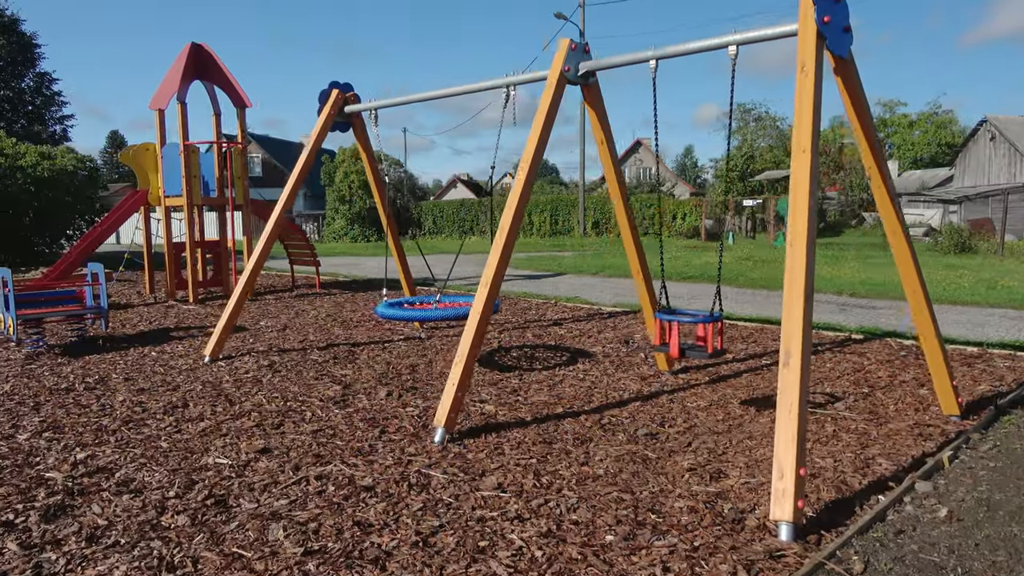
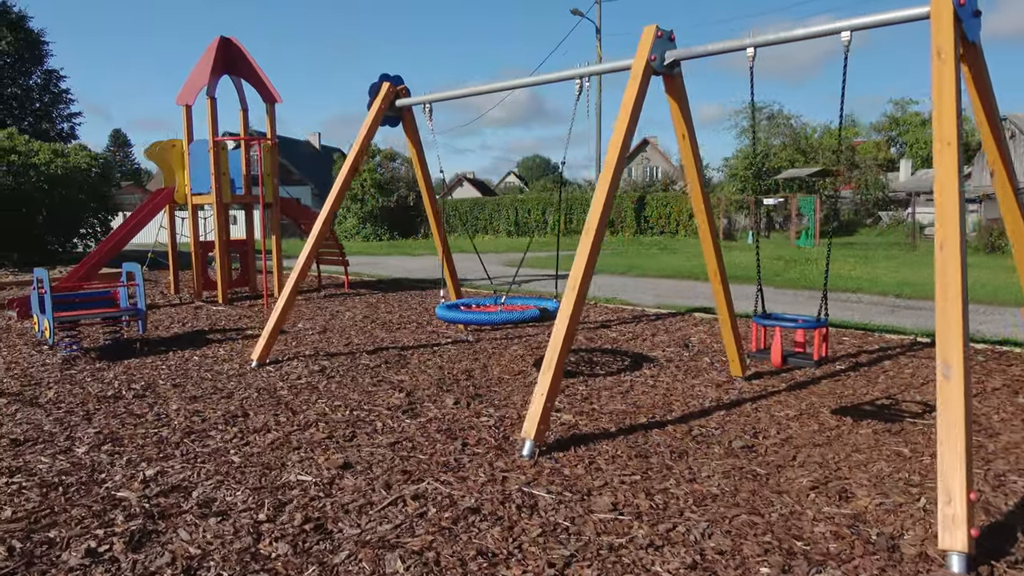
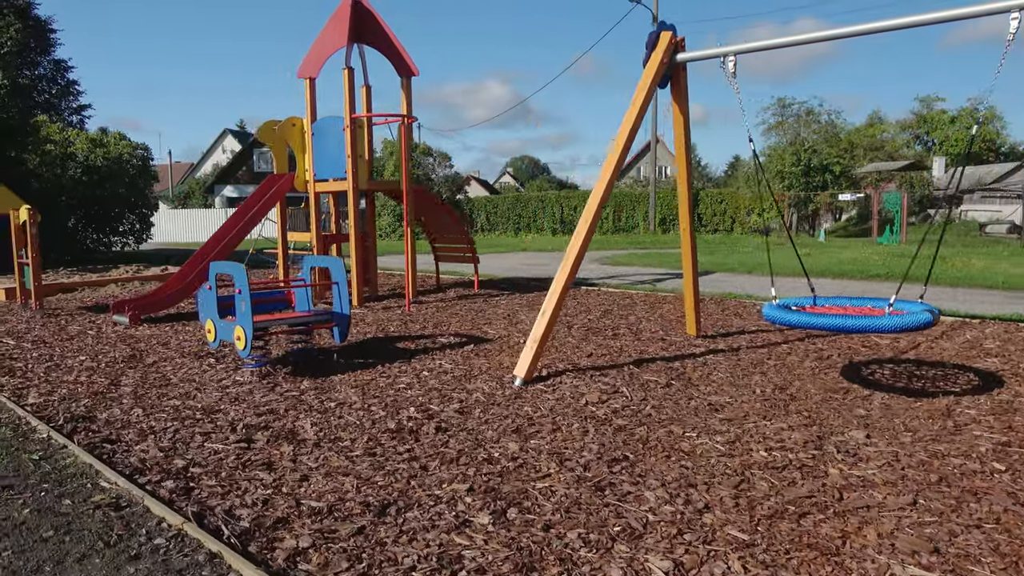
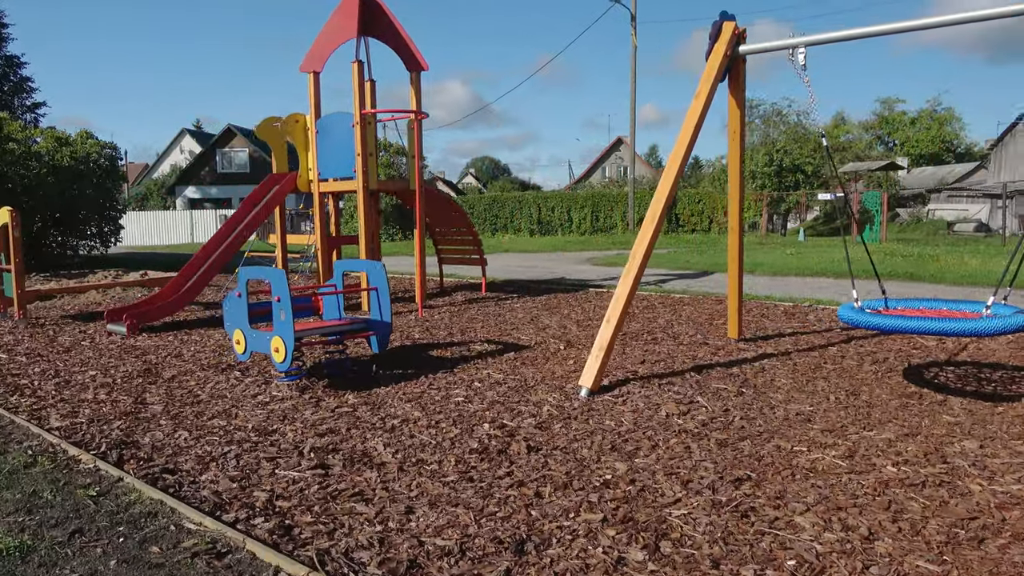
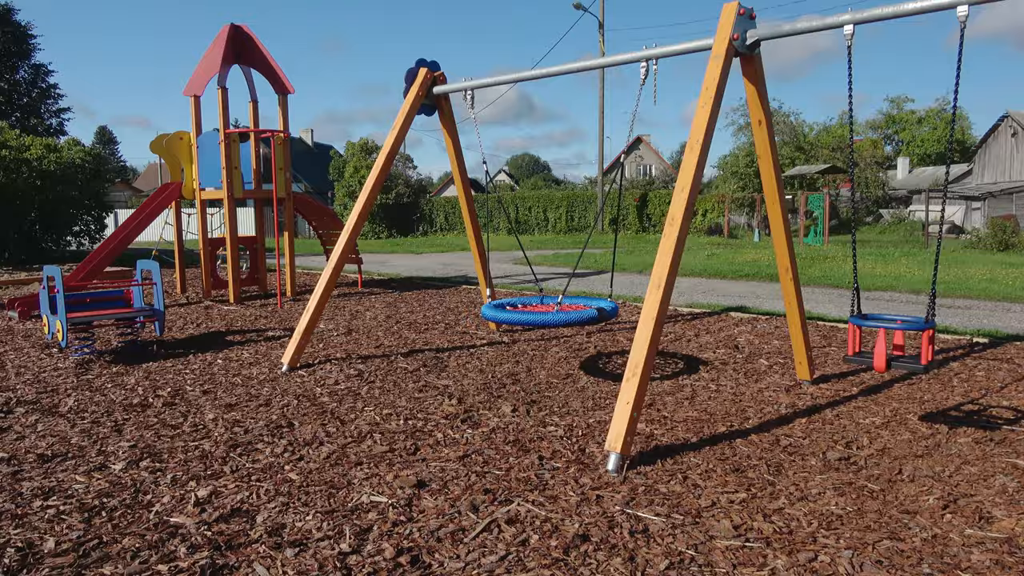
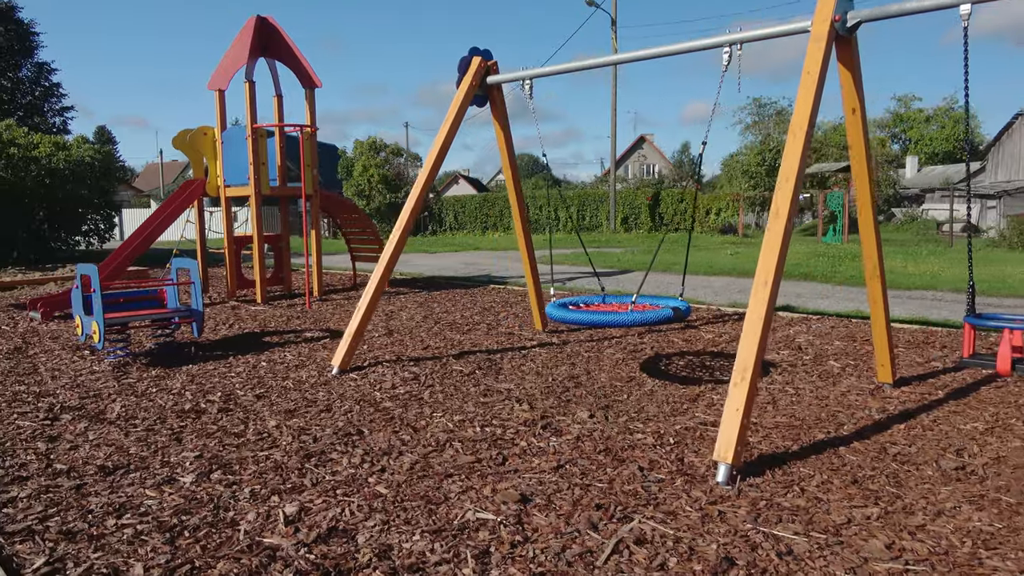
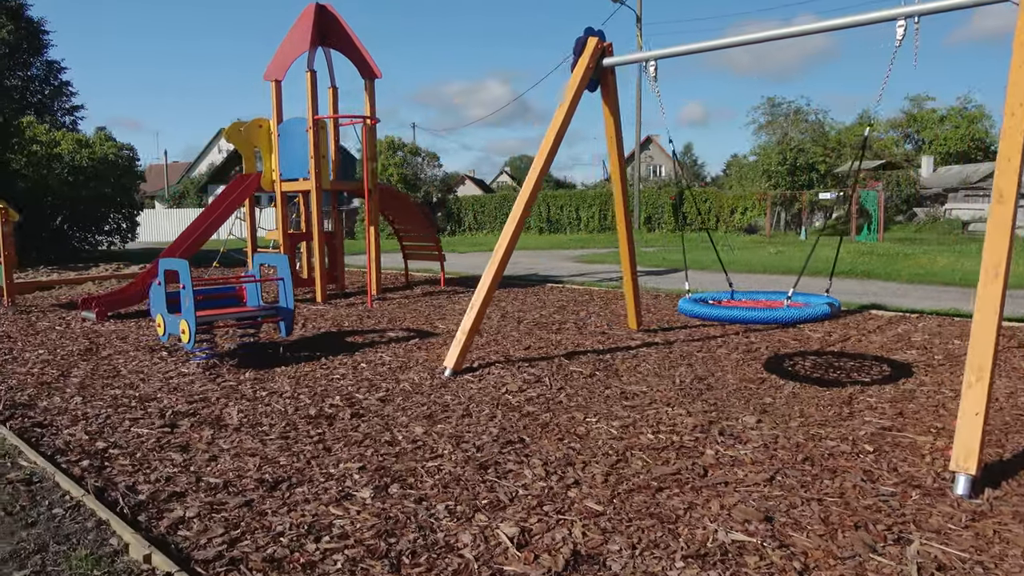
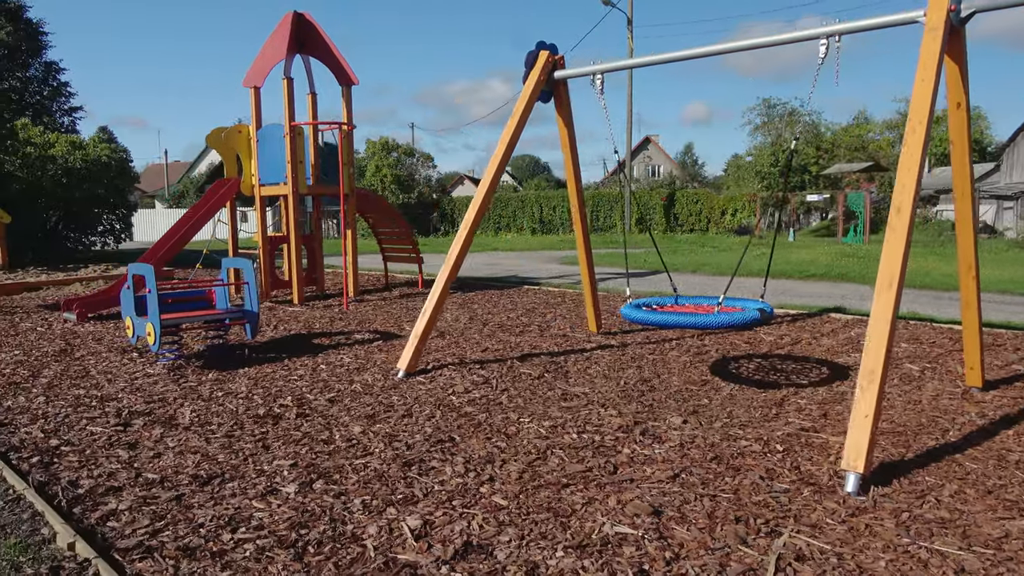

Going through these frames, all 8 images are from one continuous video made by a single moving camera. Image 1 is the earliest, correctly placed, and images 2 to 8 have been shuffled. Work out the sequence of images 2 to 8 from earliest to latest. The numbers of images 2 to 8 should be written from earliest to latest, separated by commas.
2, 5, 6, 8, 7, 3, 4
